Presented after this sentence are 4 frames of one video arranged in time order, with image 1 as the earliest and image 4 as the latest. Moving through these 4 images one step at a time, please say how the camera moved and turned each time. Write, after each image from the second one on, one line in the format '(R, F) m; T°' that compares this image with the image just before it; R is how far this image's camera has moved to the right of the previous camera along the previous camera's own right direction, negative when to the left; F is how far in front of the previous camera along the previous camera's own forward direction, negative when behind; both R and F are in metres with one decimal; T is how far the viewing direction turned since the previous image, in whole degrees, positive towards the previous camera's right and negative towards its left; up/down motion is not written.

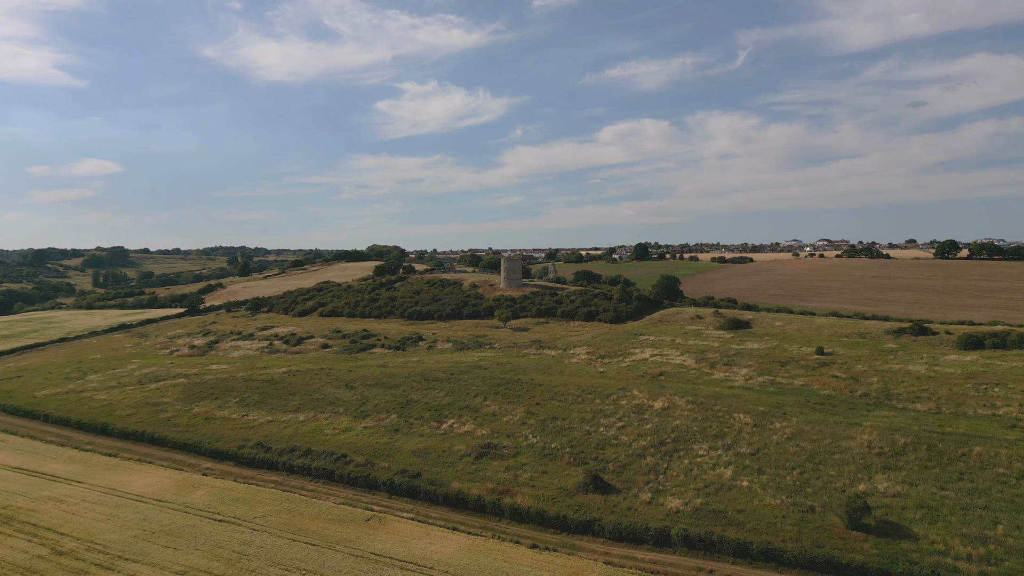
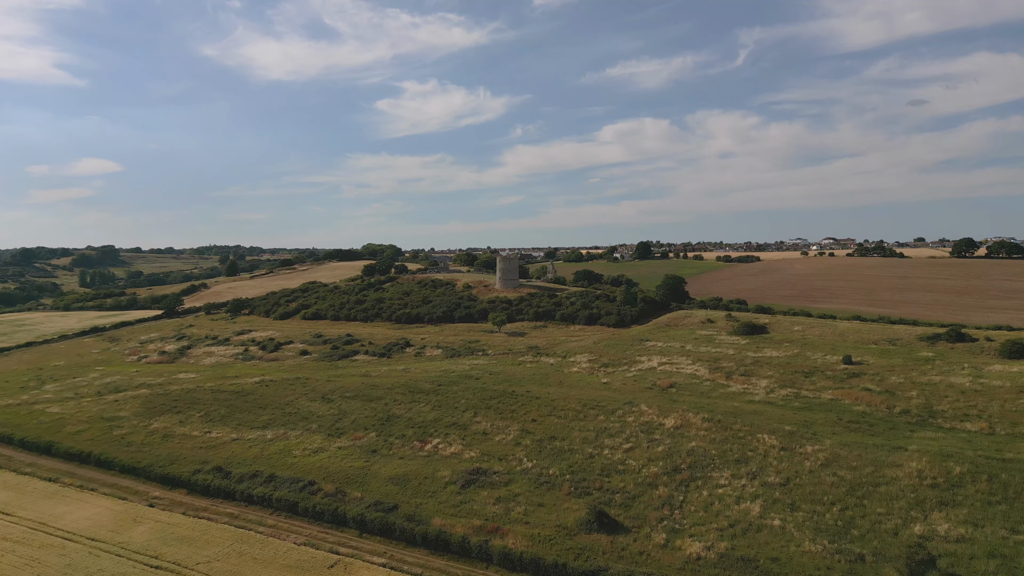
(+0.4, +3.1) m; 0°
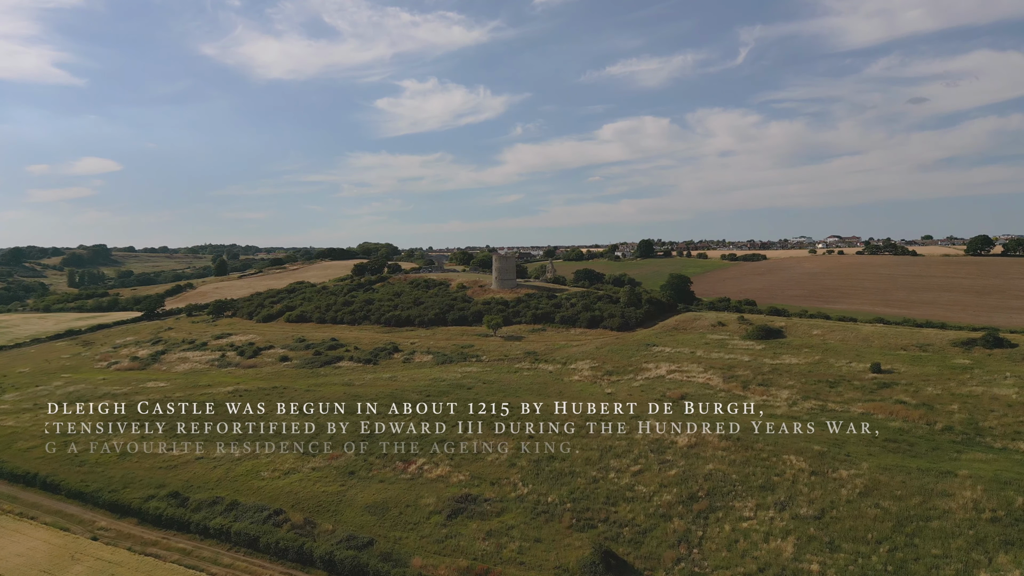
(+0.3, +2.6) m; 0°
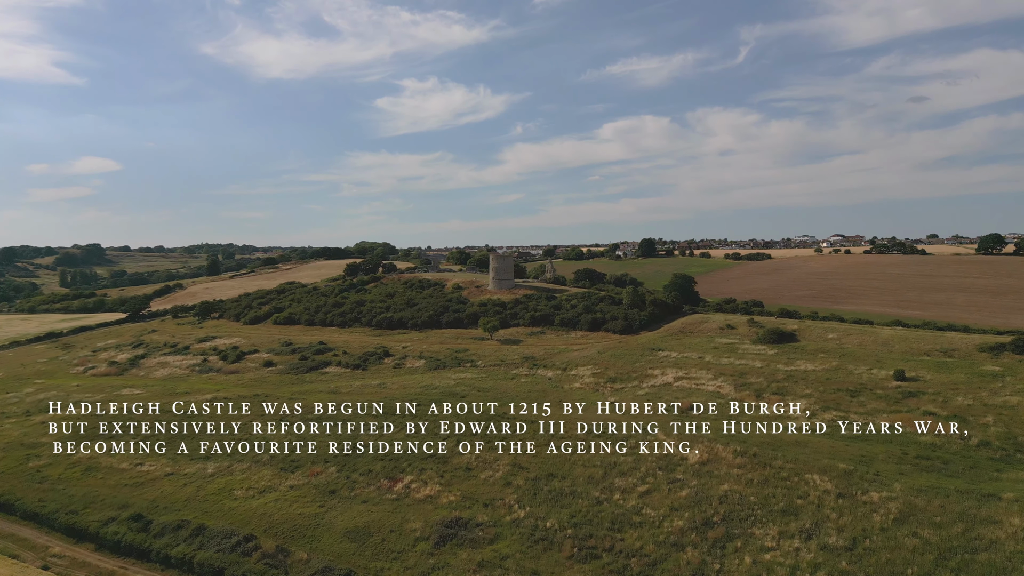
(+0.2, +1.8) m; 0°
